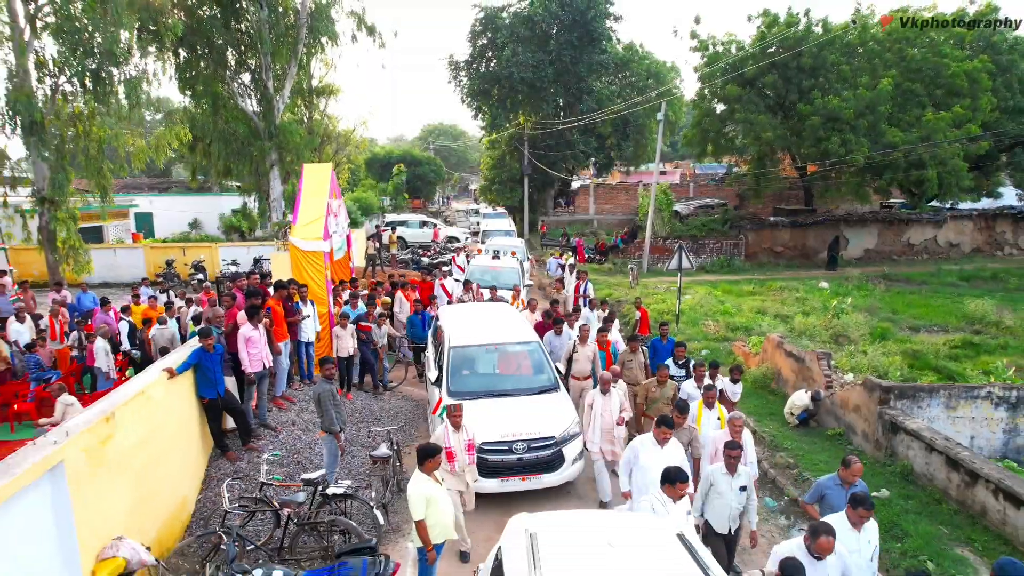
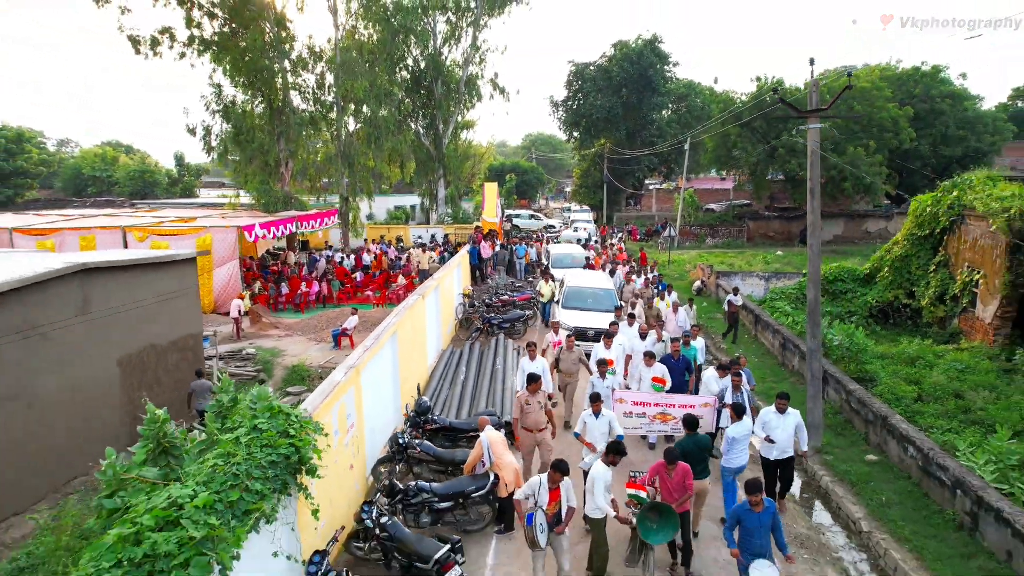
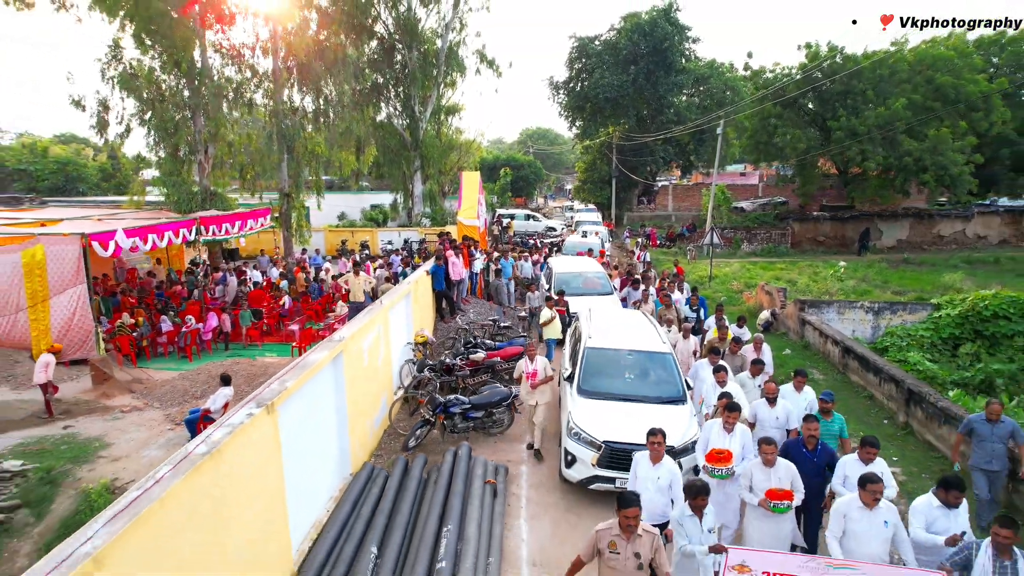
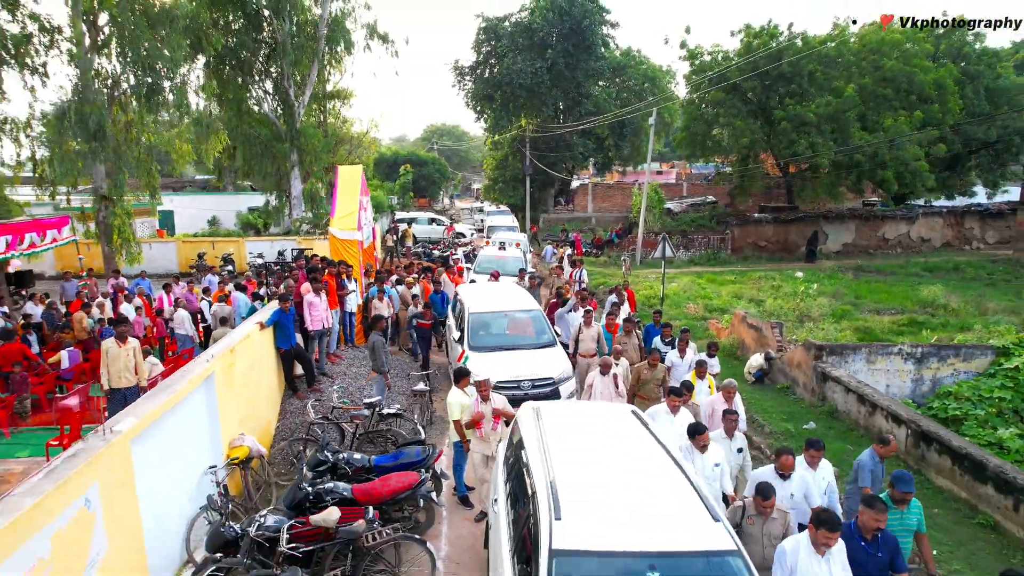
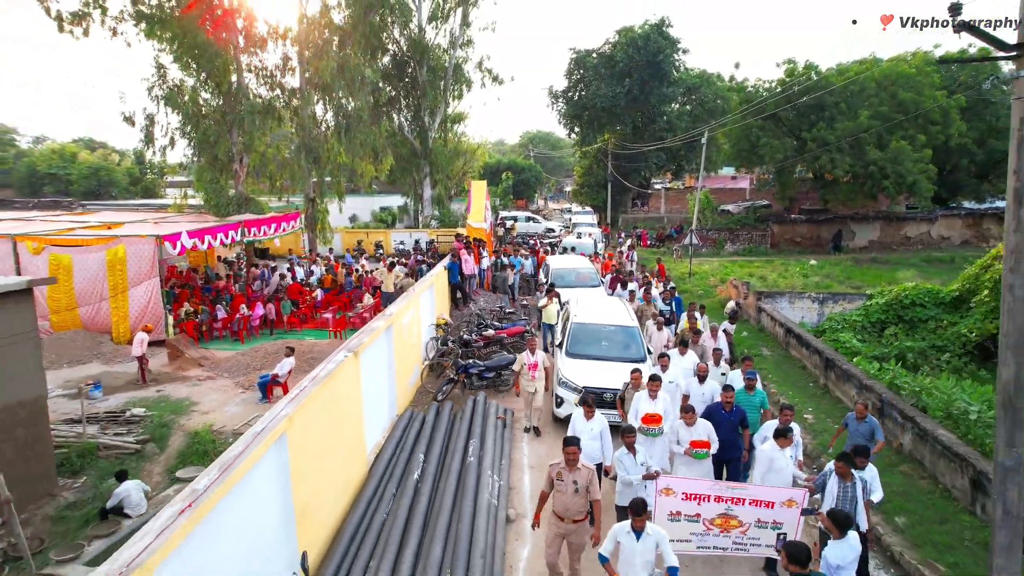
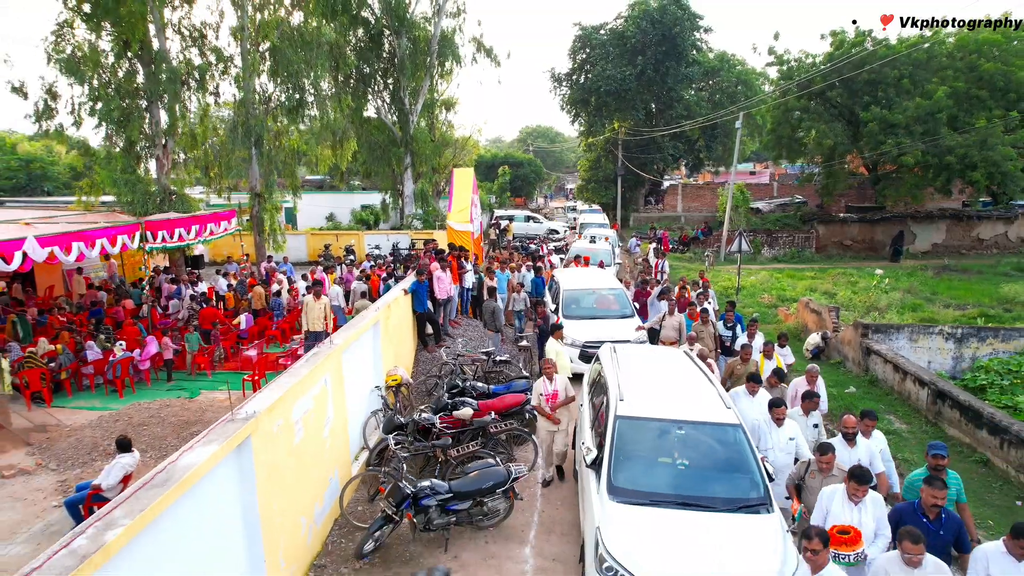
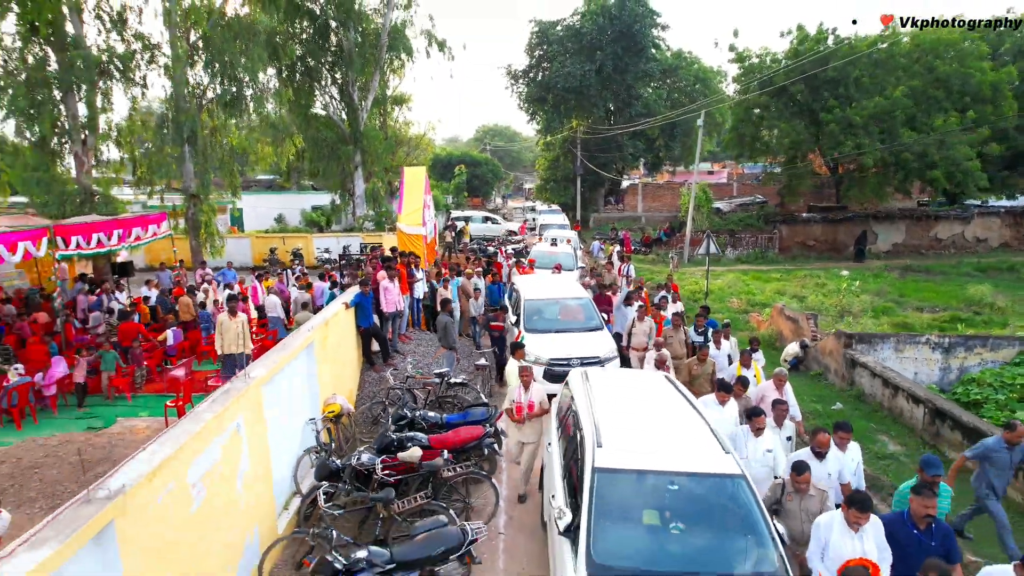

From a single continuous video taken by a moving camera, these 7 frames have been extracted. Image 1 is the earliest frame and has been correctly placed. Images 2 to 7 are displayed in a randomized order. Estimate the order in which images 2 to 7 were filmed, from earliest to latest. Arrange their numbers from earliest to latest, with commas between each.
4, 7, 6, 3, 5, 2
